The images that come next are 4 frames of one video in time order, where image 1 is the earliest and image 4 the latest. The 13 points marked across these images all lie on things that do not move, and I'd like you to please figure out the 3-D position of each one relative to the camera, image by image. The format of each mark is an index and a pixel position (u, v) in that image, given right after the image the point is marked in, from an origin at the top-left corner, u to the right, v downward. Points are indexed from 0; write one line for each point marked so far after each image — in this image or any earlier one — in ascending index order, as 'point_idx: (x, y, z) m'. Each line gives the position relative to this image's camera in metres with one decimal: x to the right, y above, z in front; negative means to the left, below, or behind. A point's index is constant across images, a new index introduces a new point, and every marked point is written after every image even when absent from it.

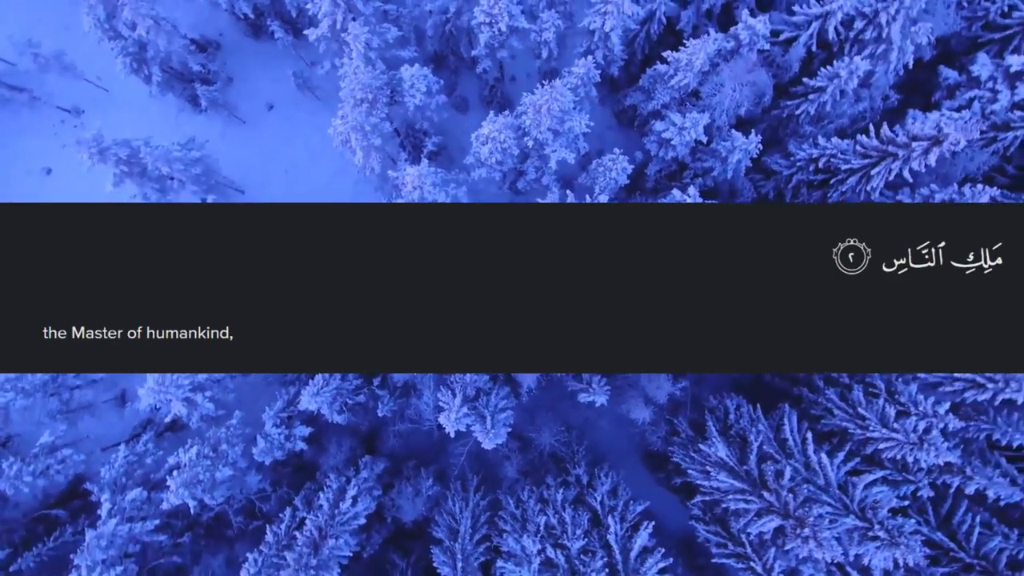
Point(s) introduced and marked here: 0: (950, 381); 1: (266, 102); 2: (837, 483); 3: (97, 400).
0: (+6.5, -1.4, +8.3) m
1: (-5.5, +4.1, +12.2) m
2: (+4.6, -2.7, +7.9) m
3: (-8.6, -2.4, +11.4) m
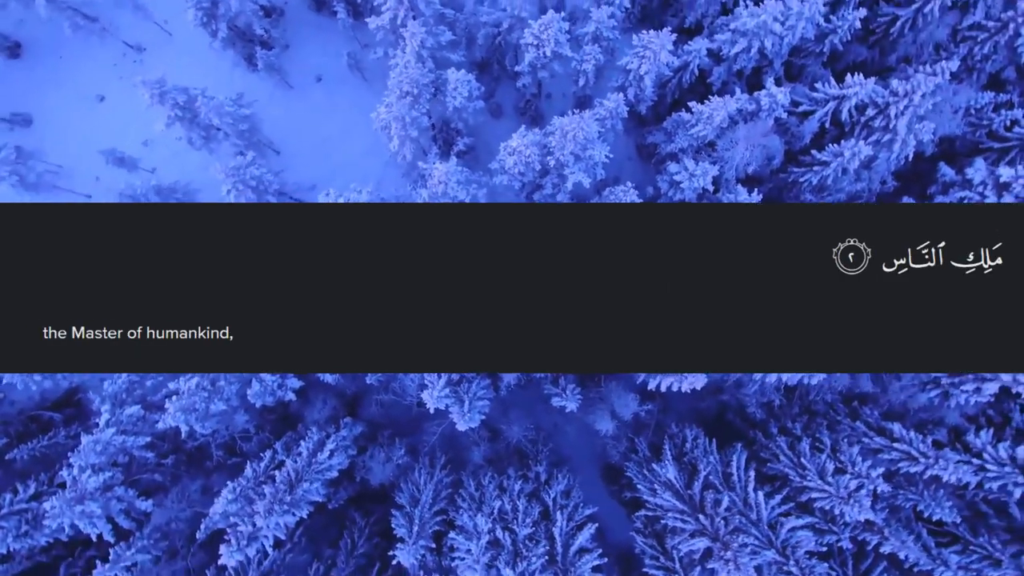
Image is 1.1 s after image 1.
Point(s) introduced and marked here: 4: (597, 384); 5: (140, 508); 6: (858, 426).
0: (+6.1, -2.6, +9.1) m
1: (-4.6, +5.0, +13.0) m
2: (+3.9, -3.6, +8.6) m
3: (-8.9, -0.8, +12.2) m
4: (+1.6, -1.8, +10.5) m
5: (-6.5, -3.9, +9.7) m
6: (+5.9, -2.4, +9.5) m
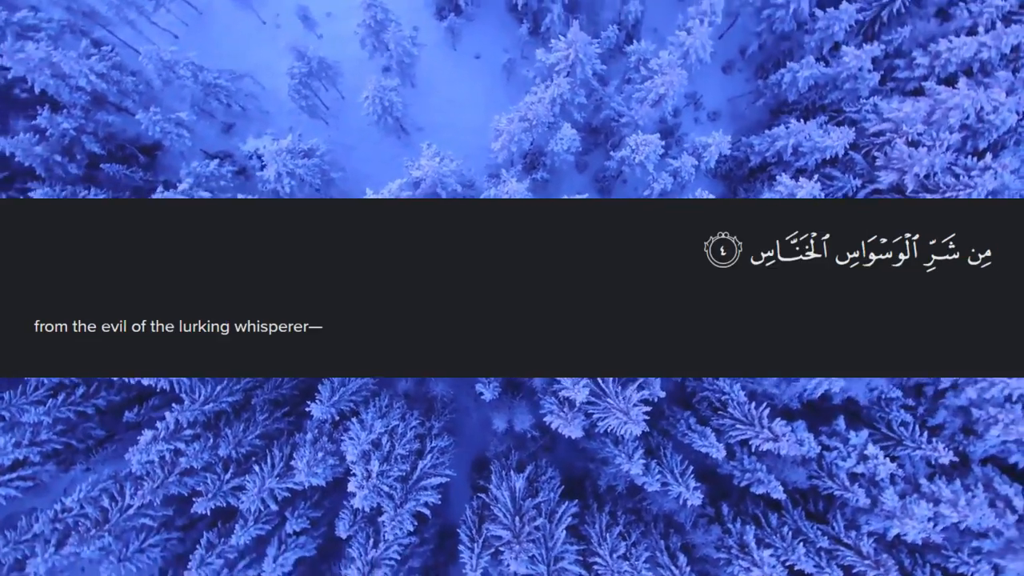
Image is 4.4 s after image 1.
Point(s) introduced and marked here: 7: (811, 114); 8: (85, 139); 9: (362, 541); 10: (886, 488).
0: (+3.2, -5.9, +11.6) m
1: (-1.0, +6.6, +15.7) m
2: (+0.9, -5.3, +11.2) m
3: (-7.8, +4.5, +14.8) m
4: (0.0, -2.5, +13.1) m
5: (-7.7, +0.6, +12.3) m
6: (+3.2, -5.5, +12.0) m
7: (+7.7, +4.5, +14.4) m
8: (-10.0, +3.5, +13.0) m
9: (-3.0, -5.0, +11.2) m
10: (+7.9, -4.2, +11.8) m
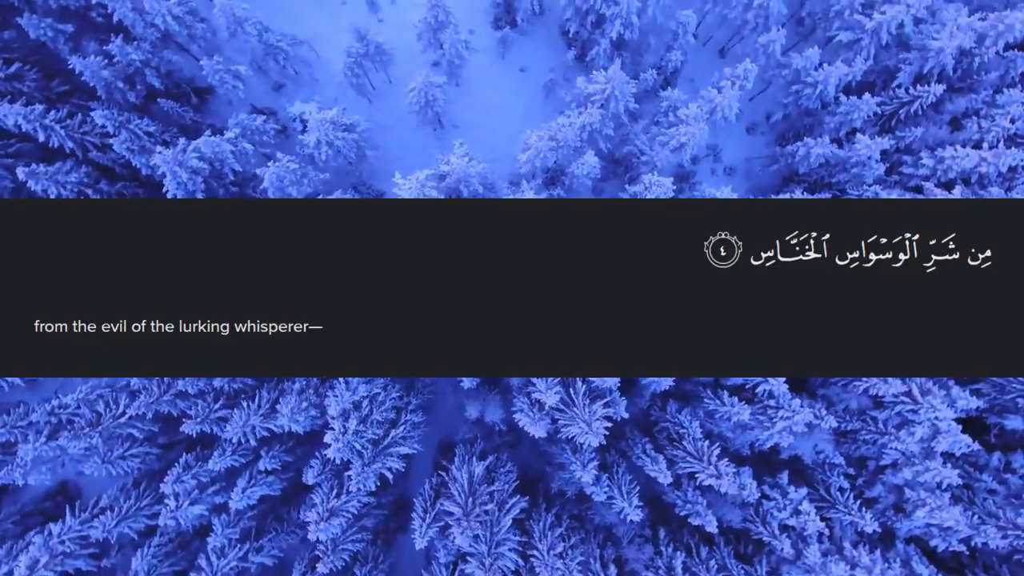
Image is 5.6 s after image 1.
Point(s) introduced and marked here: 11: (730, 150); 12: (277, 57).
0: (+1.9, -6.4, +12.5) m
1: (+0.3, +6.6, +16.6) m
2: (-0.3, -5.4, +12.1) m
3: (-6.8, +5.9, +15.8) m
4: (-0.6, -2.5, +14.0) m
5: (-7.5, +2.1, +13.2) m
6: (+1.9, -6.1, +12.9) m
7: (+8.4, +2.8, +15.4) m
8: (-9.1, +5.4, +14.0) m
9: (-4.0, -4.4, +12.0) m
10: (+6.8, -5.8, +12.7) m
11: (+6.6, +4.2, +16.8) m
12: (-6.3, +6.2, +14.8) m
